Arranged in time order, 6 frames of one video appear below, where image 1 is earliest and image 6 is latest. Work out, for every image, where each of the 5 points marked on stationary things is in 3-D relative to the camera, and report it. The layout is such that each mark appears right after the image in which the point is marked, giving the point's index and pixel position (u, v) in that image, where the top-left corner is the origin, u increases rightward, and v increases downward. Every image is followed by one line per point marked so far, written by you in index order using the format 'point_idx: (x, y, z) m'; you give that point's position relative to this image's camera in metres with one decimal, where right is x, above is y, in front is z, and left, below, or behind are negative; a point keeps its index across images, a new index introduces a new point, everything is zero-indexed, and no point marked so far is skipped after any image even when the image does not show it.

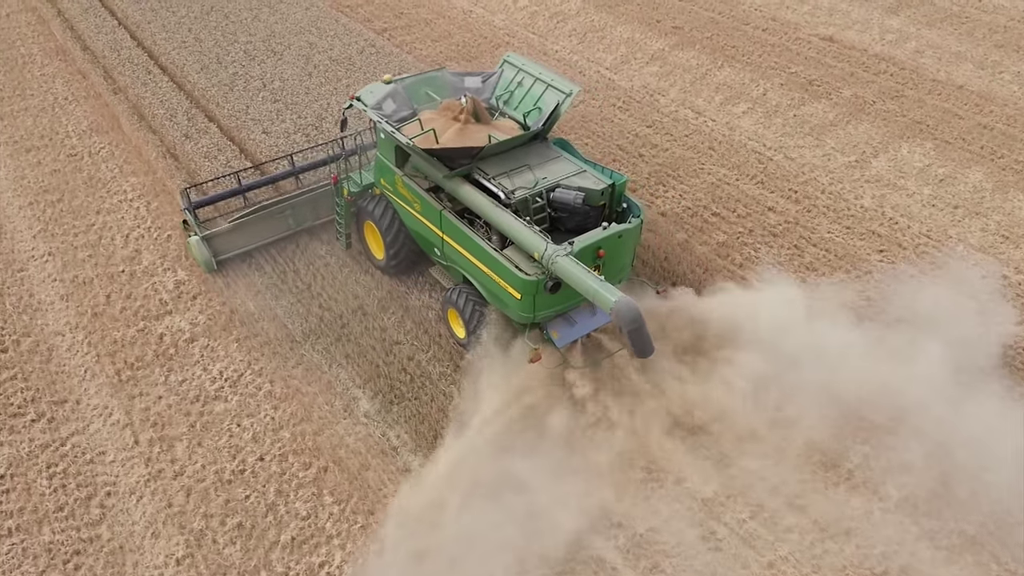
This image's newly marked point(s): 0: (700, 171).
0: (+1.9, +1.2, +10.5) m
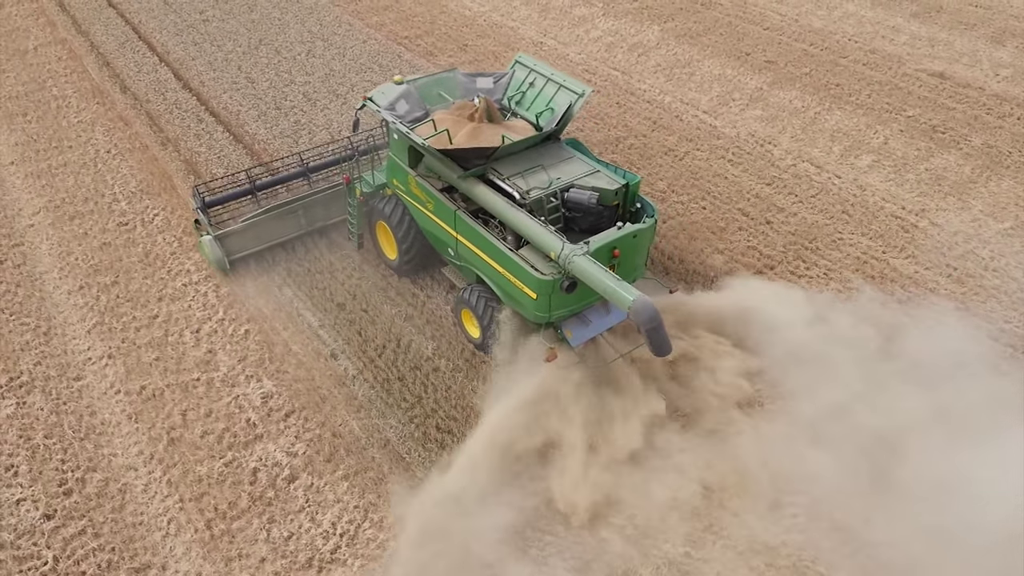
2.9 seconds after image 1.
0: (+2.9, +0.4, +9.2) m
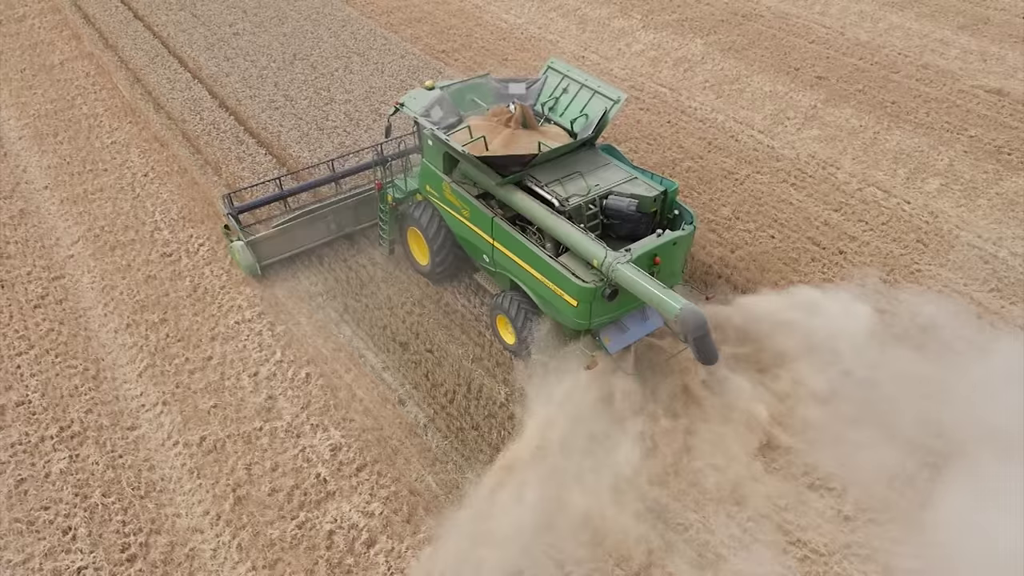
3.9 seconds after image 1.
0: (+3.4, +0.1, +8.8) m
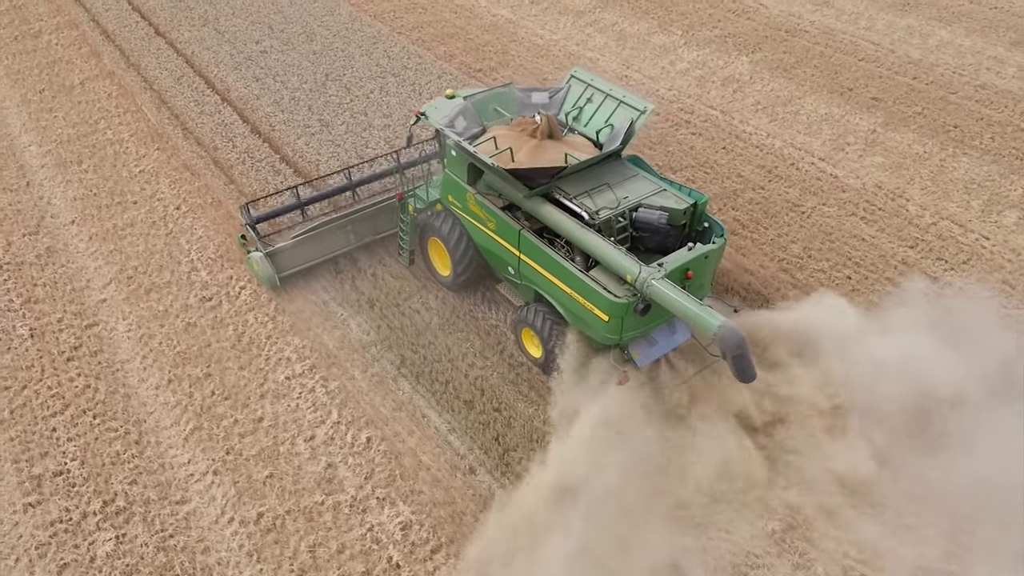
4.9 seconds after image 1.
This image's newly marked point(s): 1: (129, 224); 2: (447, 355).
0: (+3.9, -0.3, +8.2) m
1: (-3.3, +0.6, +9.3) m
2: (-0.5, -0.5, +7.6) m
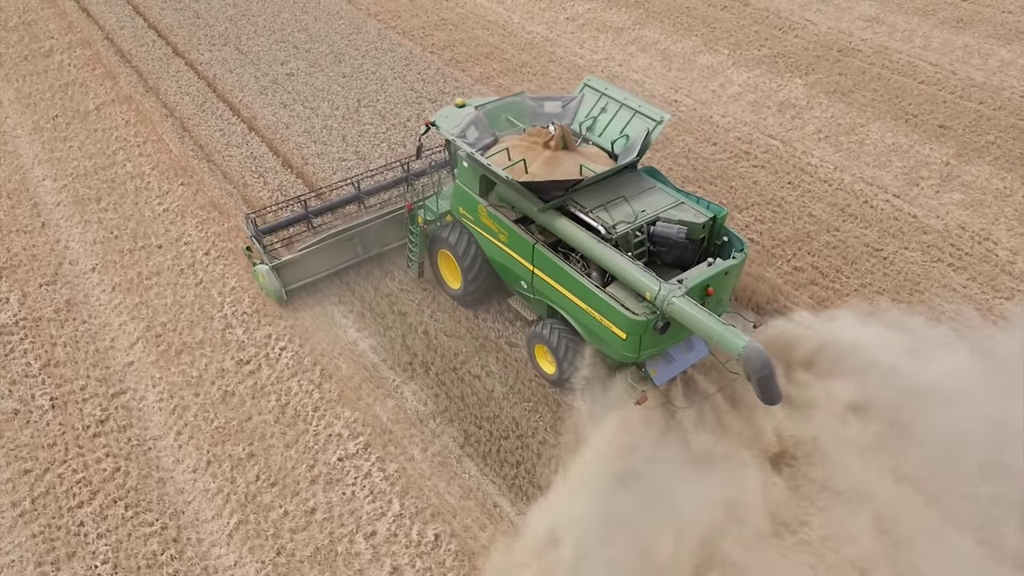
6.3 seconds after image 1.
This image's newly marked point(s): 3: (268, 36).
0: (+4.4, -0.7, +7.5) m
1: (-2.9, +0.1, +8.5) m
2: (0.0, -0.9, +6.9) m
3: (-3.1, +3.2, +13.2) m
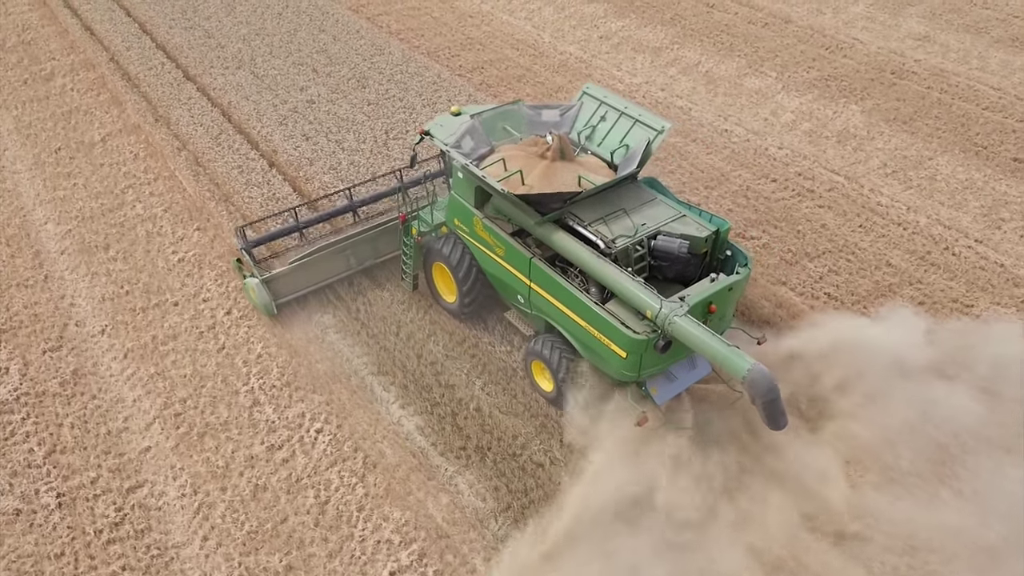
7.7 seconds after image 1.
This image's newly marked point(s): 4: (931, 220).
0: (+4.8, -1.2, +6.6) m
1: (-2.4, -0.3, +7.6) m
2: (+0.4, -1.4, +6.0) m
3: (-2.7, +2.7, +12.4) m
4: (+3.8, +0.6, +9.5) m
